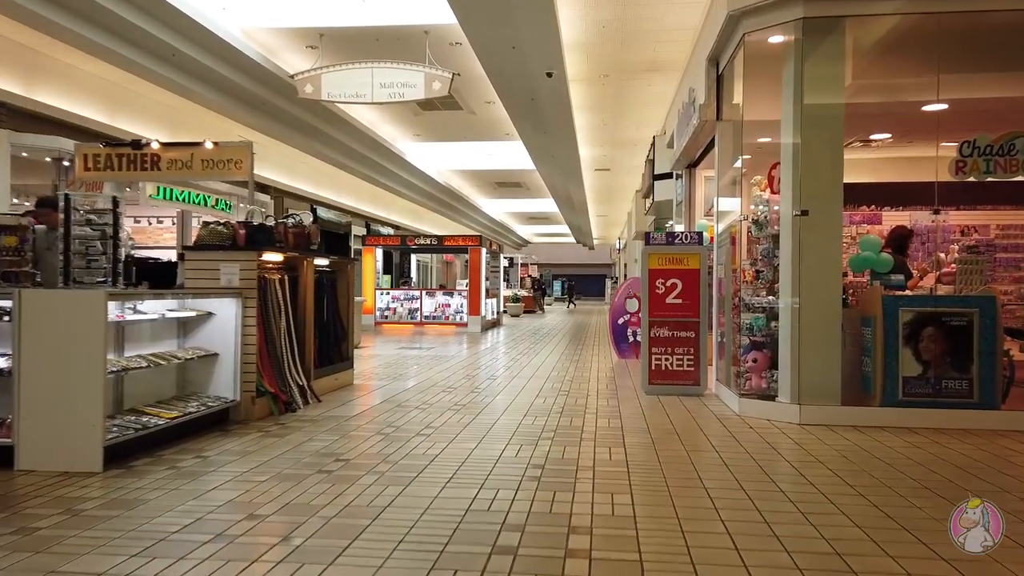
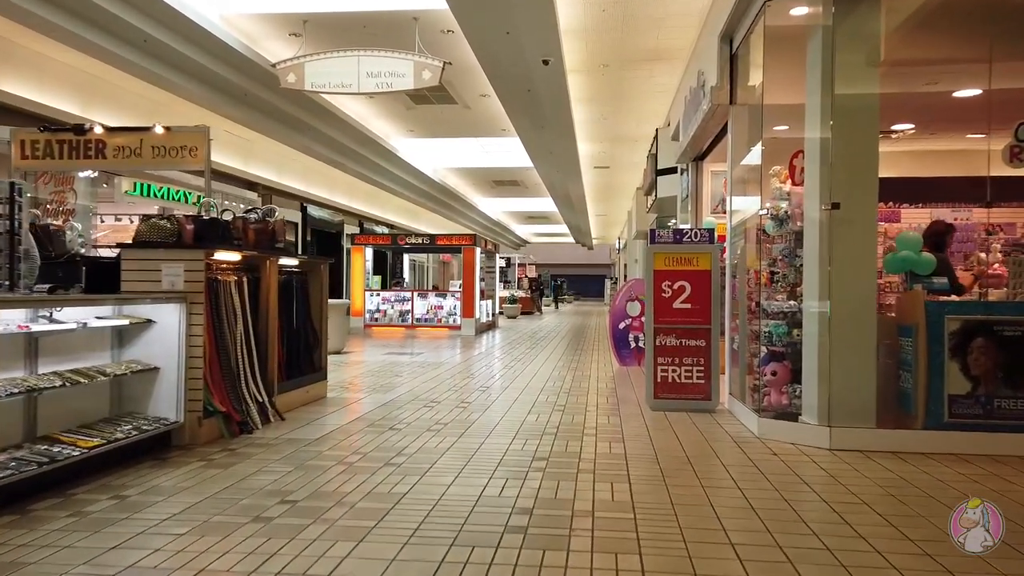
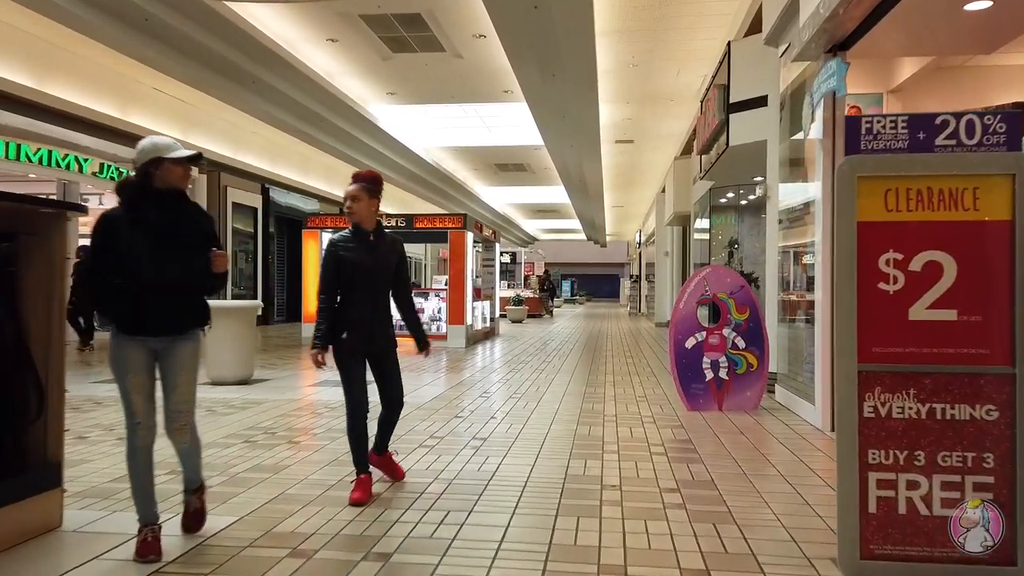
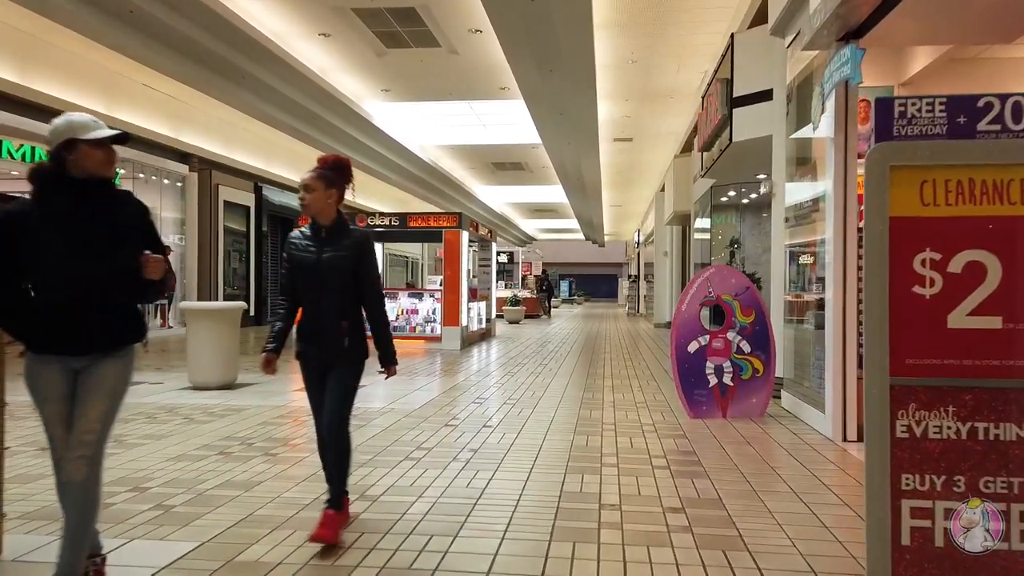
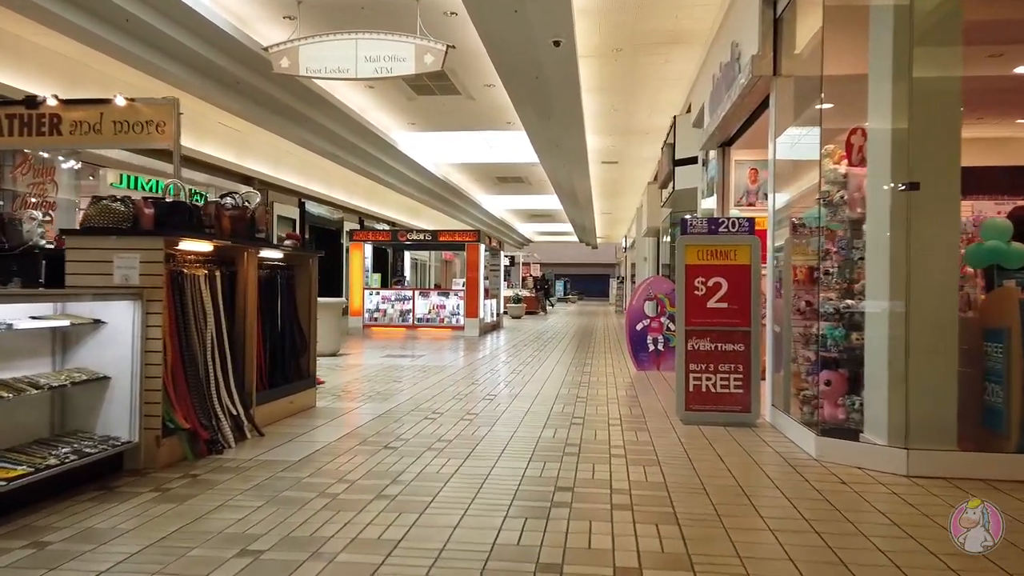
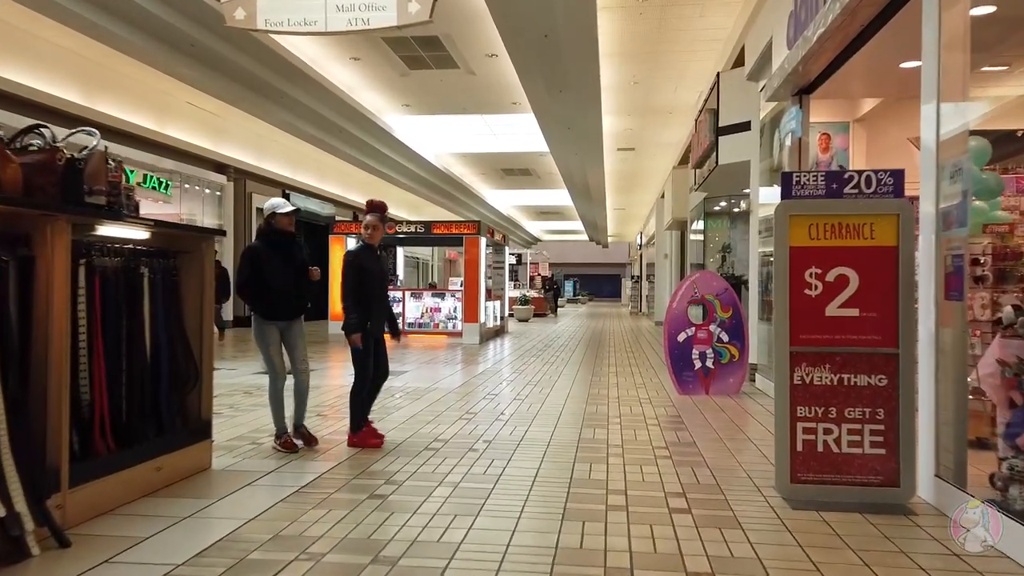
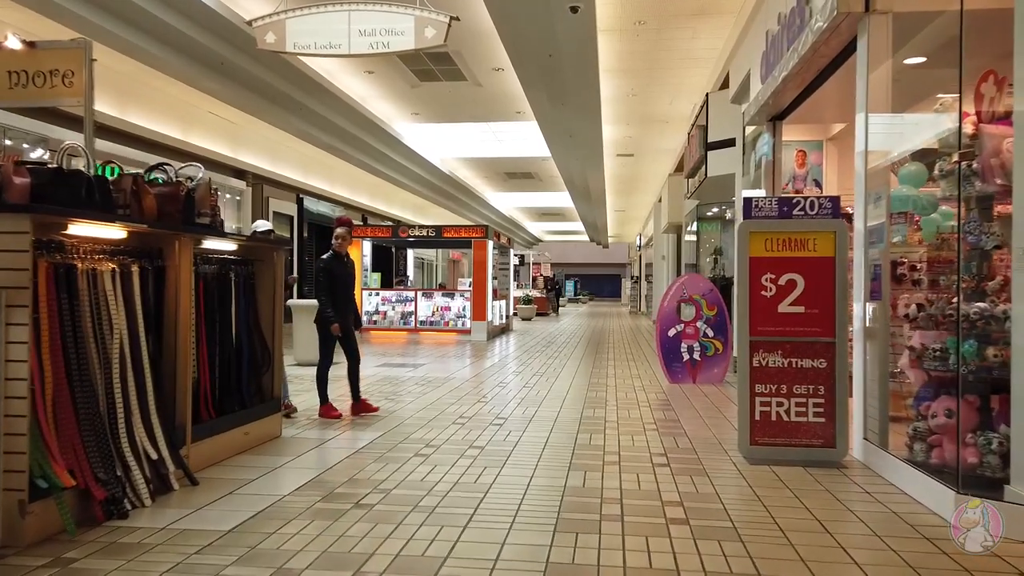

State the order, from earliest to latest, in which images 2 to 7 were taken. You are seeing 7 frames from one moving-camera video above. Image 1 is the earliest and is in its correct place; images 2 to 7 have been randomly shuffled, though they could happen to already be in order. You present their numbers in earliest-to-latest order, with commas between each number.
2, 5, 7, 6, 3, 4
